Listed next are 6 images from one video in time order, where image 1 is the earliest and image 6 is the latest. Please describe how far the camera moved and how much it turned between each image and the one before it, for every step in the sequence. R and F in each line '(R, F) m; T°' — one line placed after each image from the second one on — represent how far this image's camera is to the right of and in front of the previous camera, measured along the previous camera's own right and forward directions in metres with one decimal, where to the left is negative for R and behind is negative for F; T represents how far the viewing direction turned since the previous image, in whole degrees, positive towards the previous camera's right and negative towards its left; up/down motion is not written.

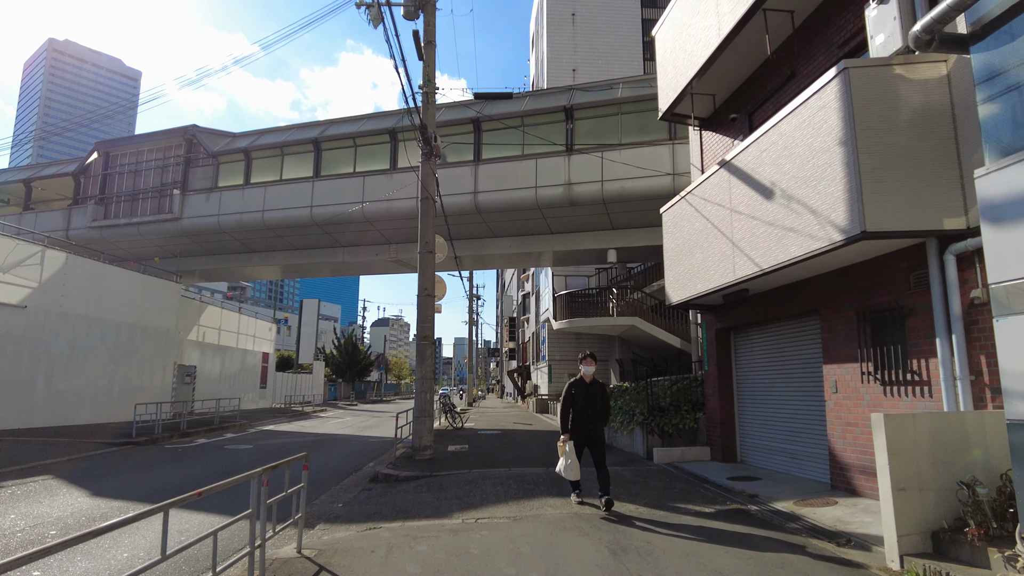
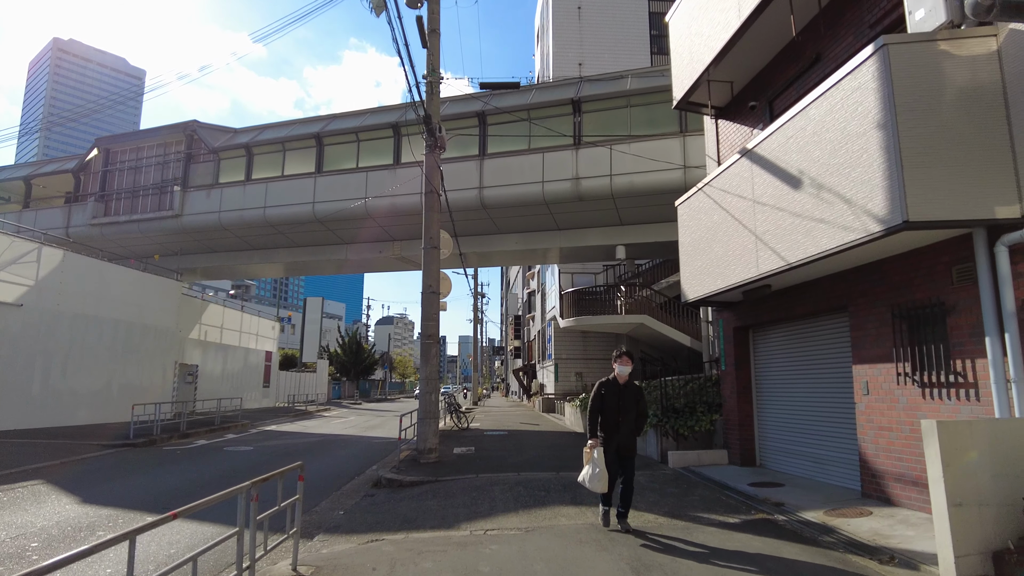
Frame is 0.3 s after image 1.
(-0.1, +0.4) m; 0°
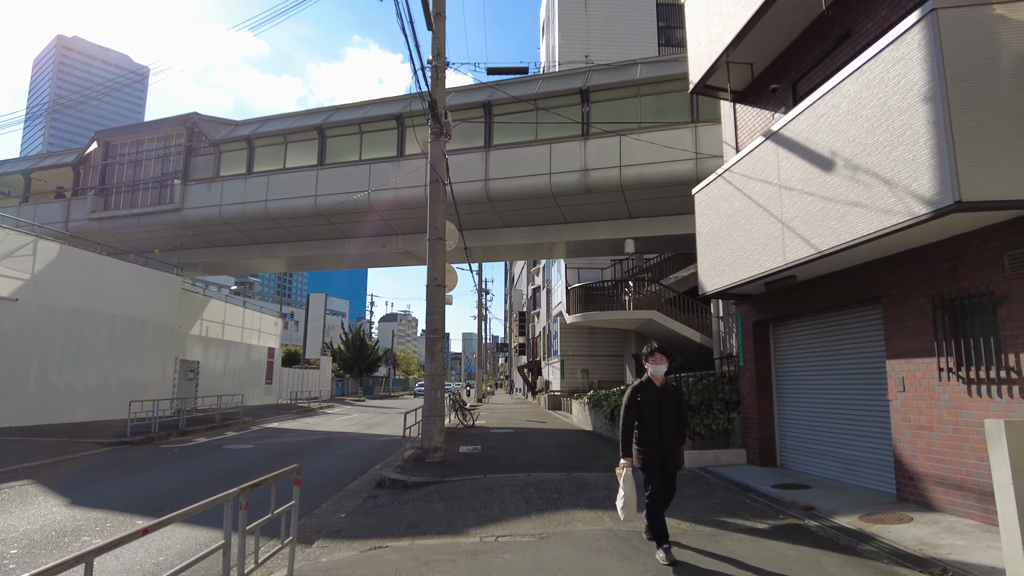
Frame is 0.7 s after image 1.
(-0.1, +0.4) m; 0°
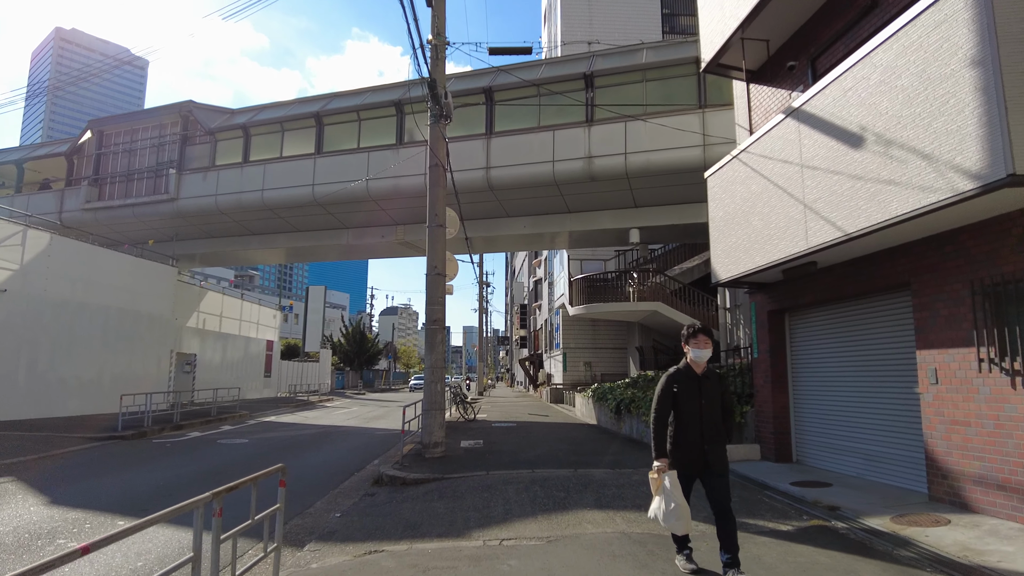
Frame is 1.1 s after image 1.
(0.0, +0.4) m; 0°
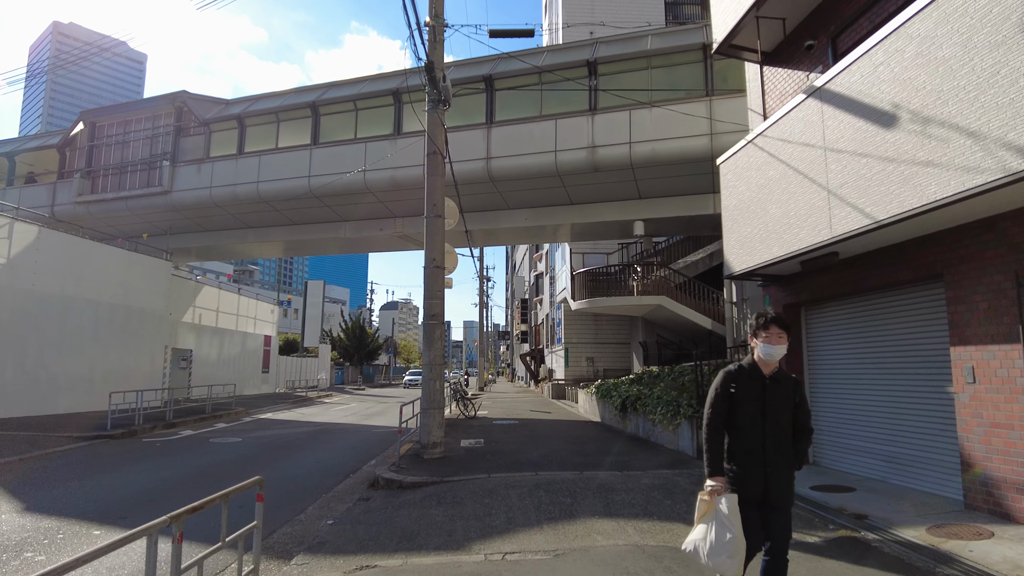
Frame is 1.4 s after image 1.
(0.0, +0.4) m; 0°
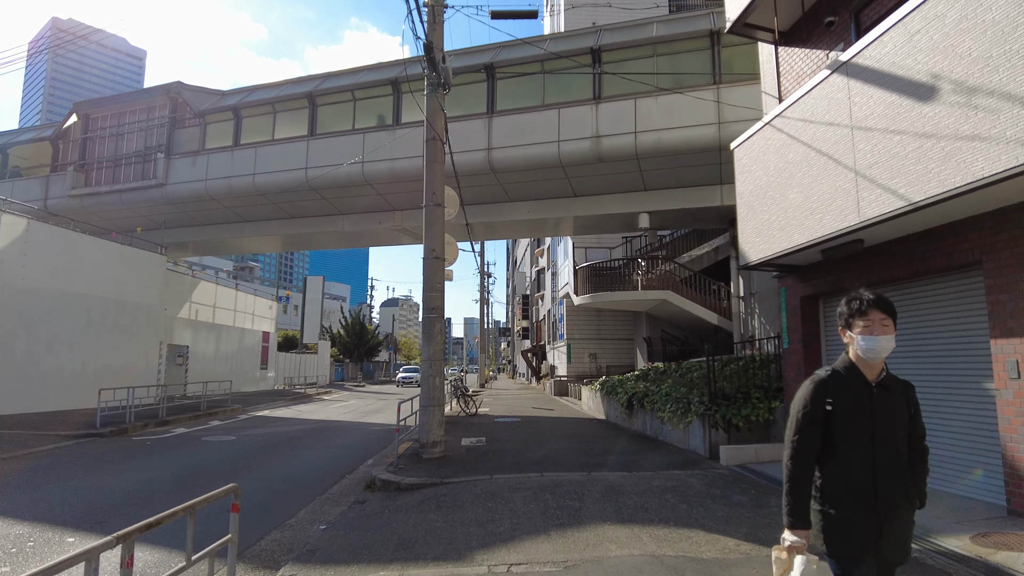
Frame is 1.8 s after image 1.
(0.0, +0.4) m; 0°
